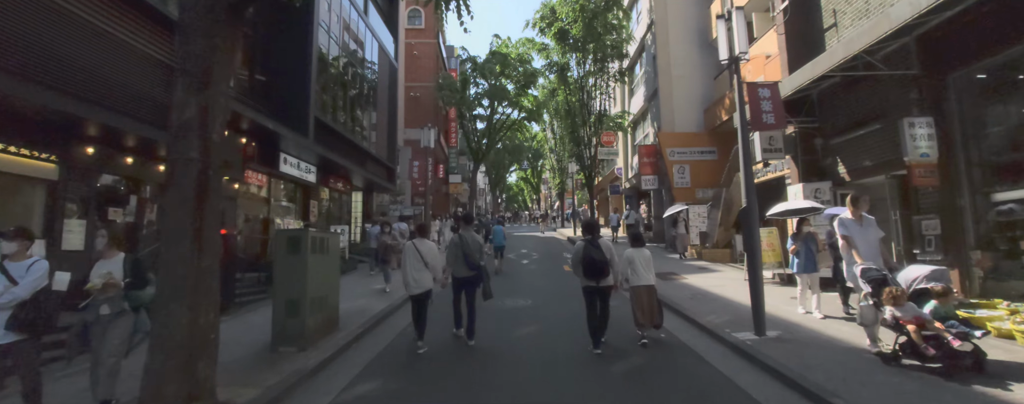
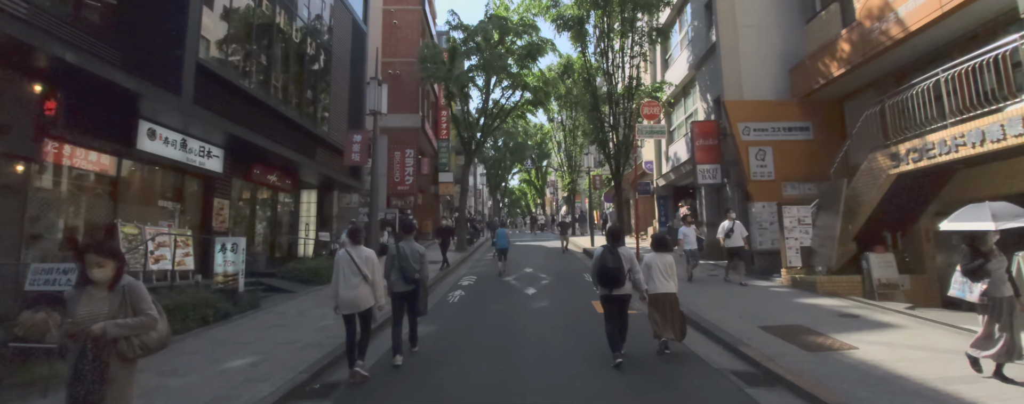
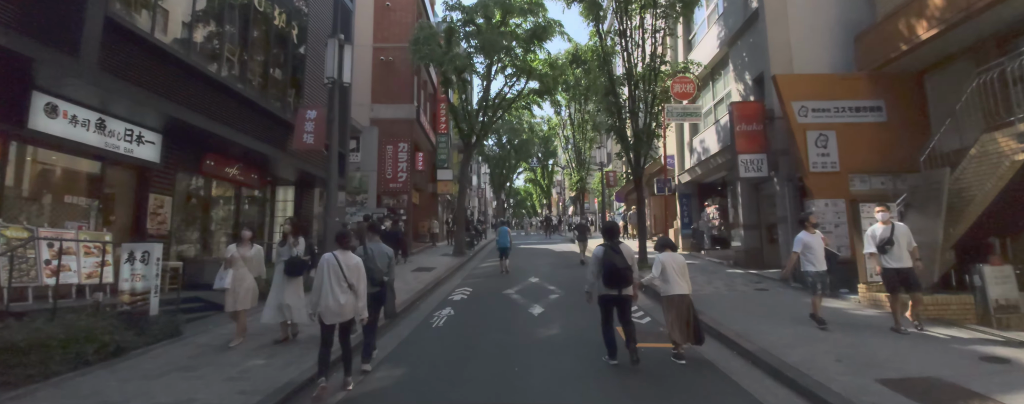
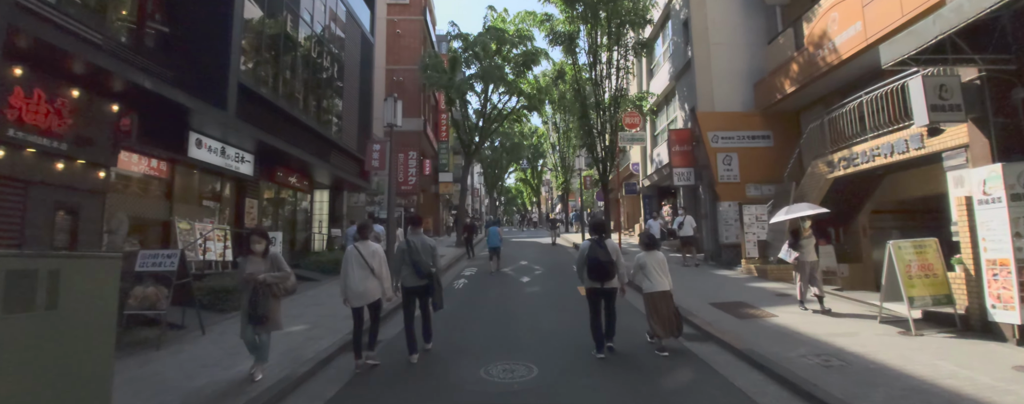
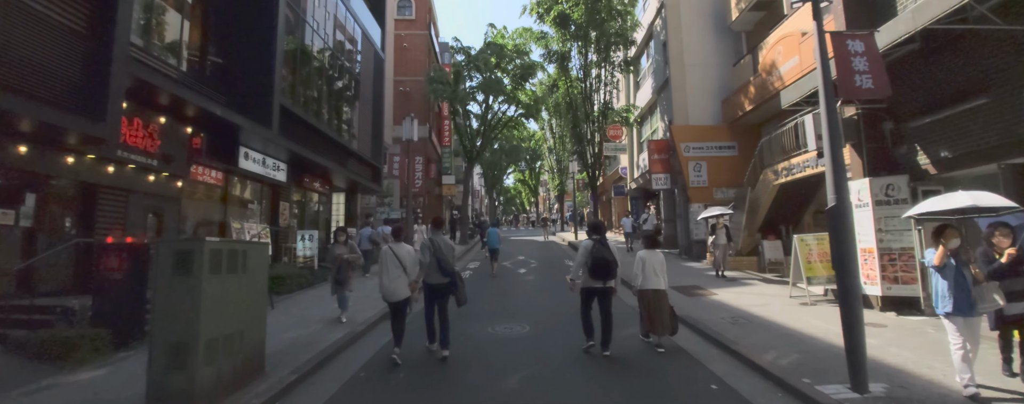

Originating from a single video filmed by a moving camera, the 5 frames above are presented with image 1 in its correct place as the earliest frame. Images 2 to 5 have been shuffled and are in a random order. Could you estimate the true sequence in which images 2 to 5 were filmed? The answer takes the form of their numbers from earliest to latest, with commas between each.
5, 4, 2, 3
